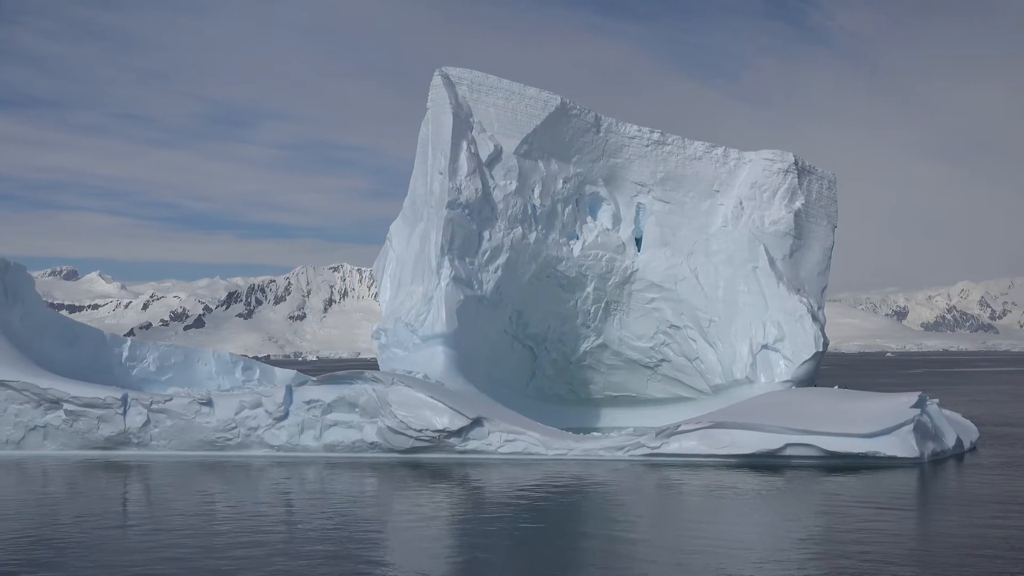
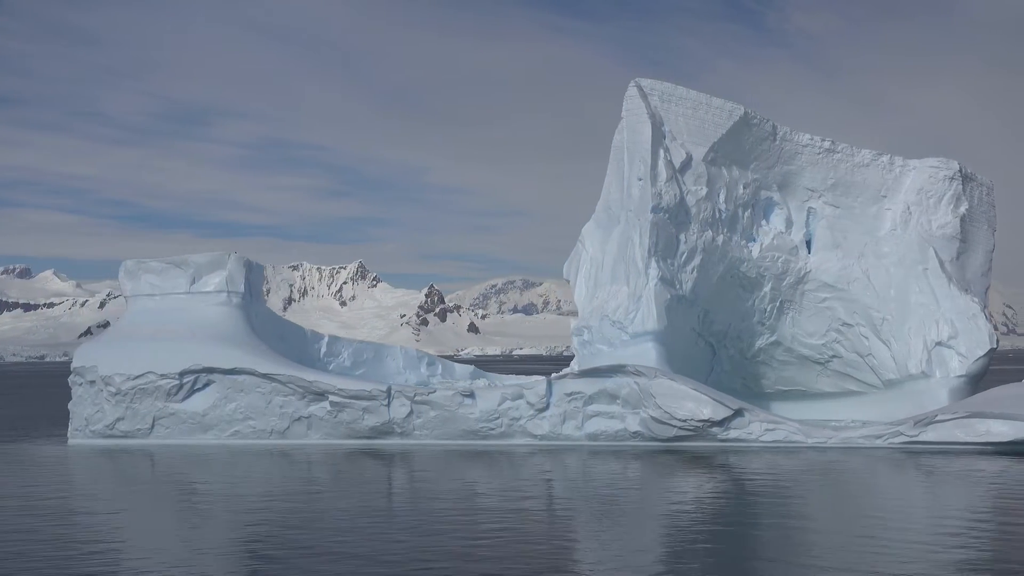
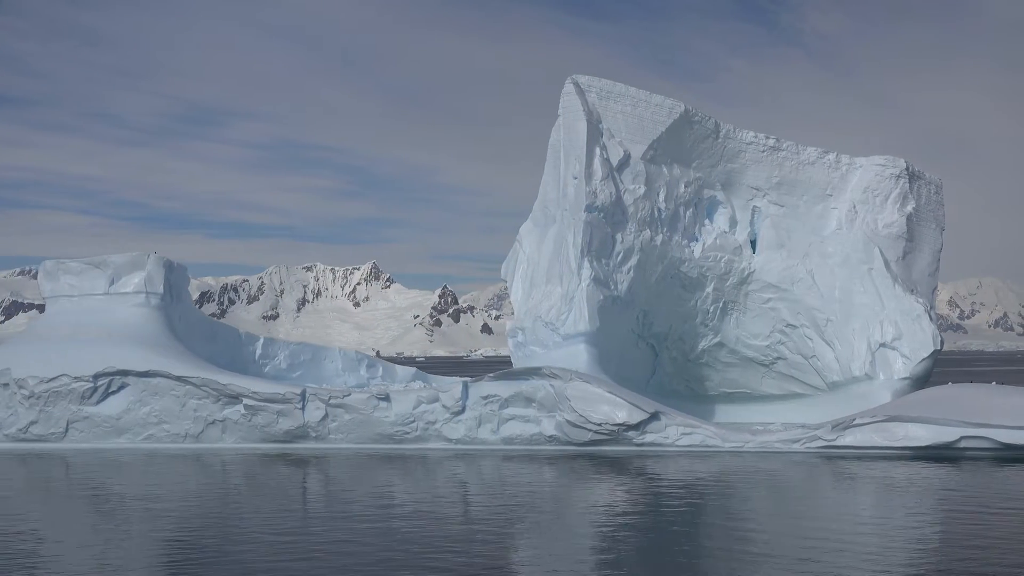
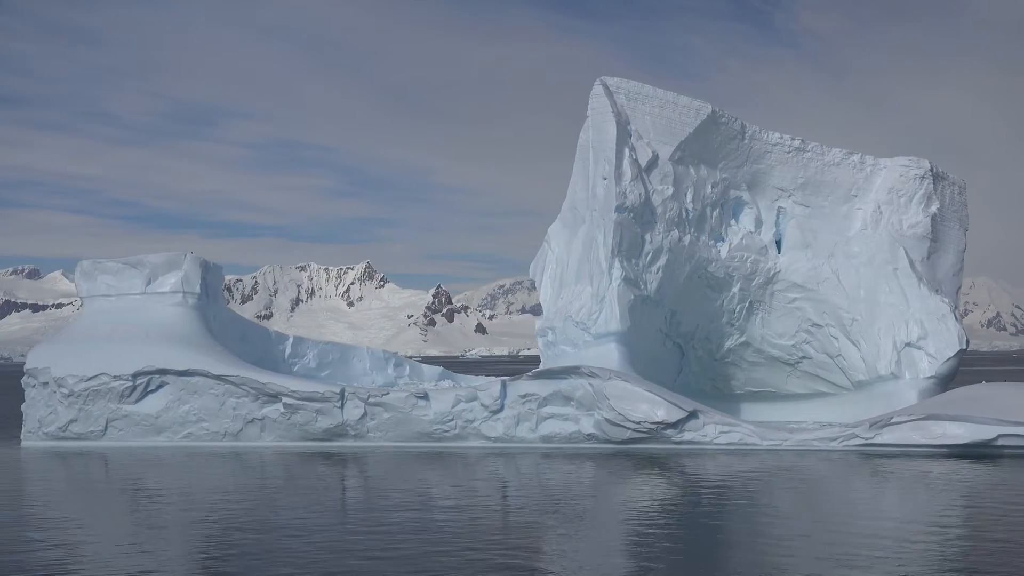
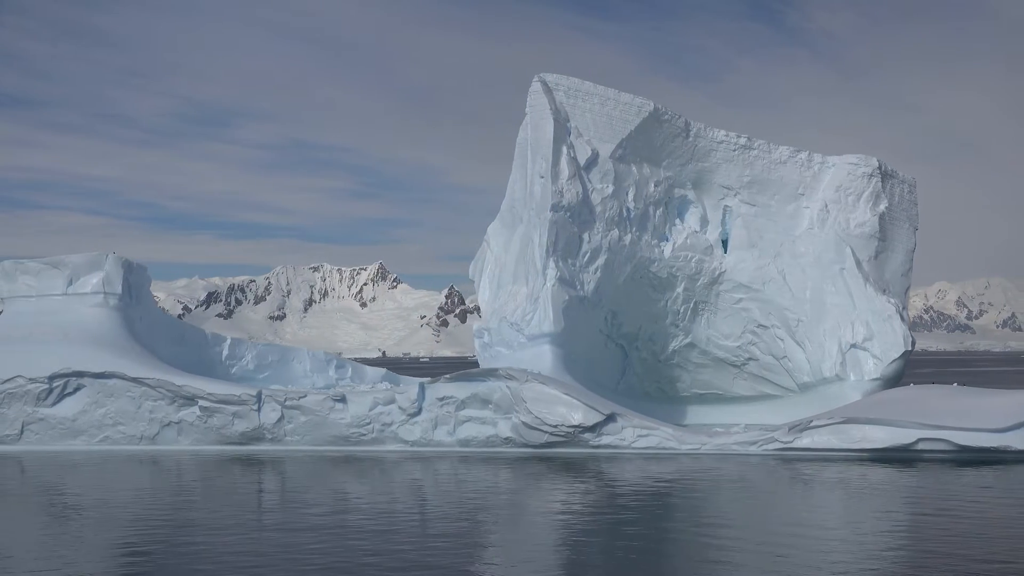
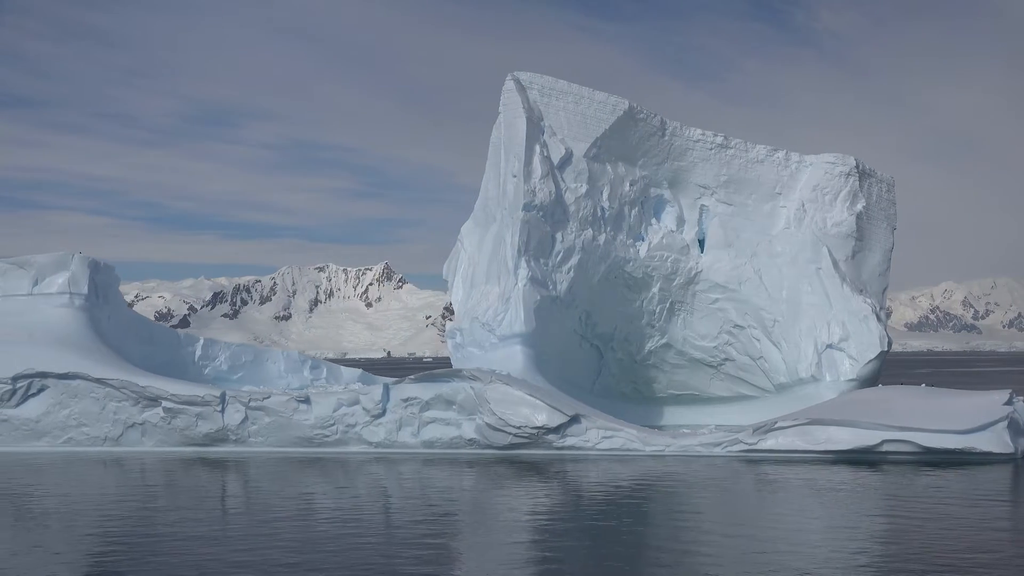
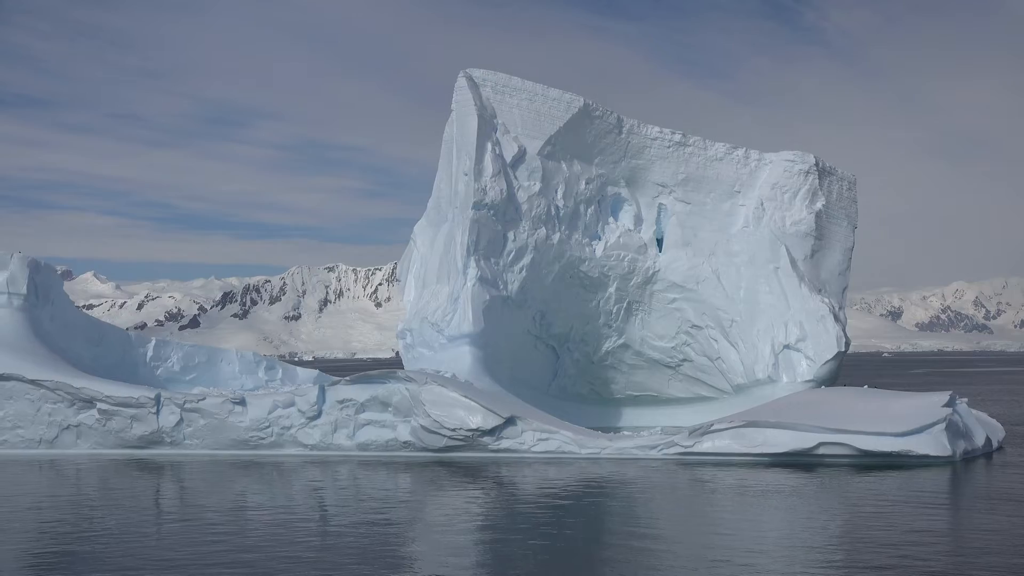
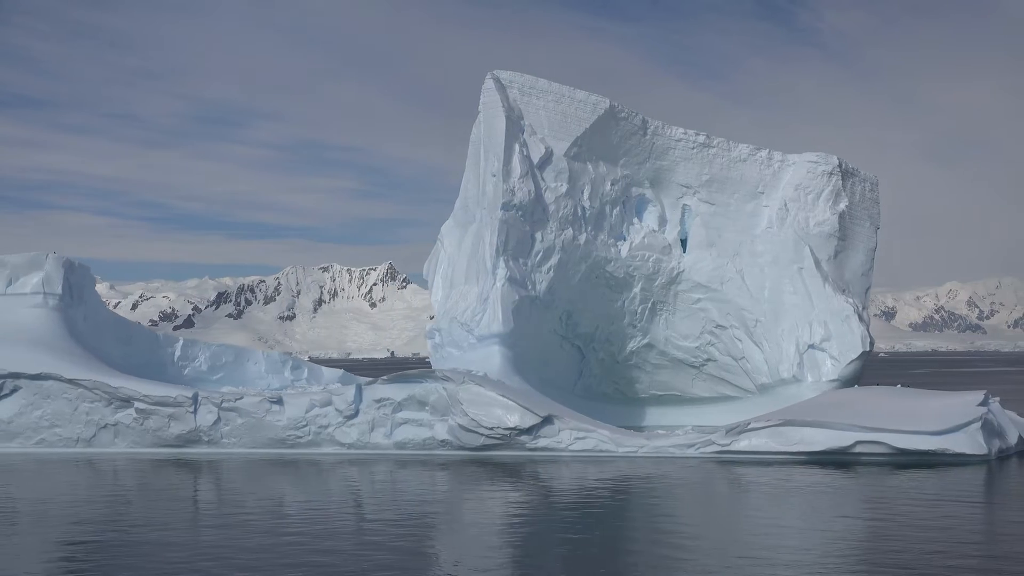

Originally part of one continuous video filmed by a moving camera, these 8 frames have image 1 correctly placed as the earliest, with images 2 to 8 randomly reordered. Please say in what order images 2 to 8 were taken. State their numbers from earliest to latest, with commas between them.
7, 8, 6, 5, 3, 4, 2
